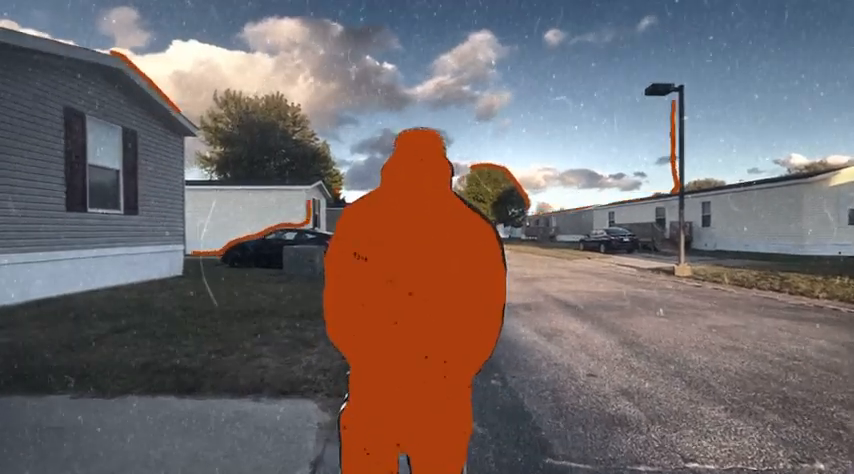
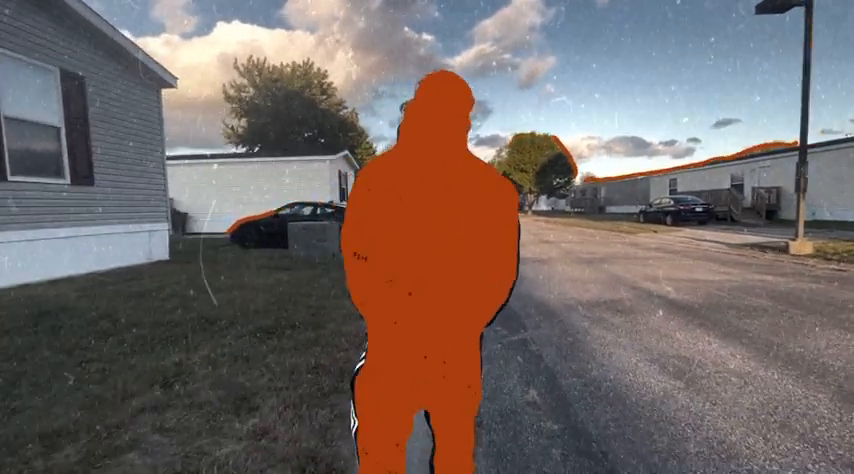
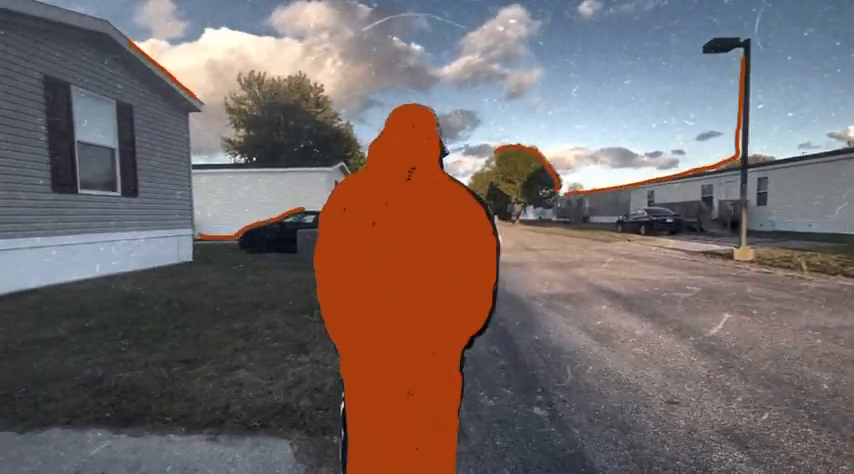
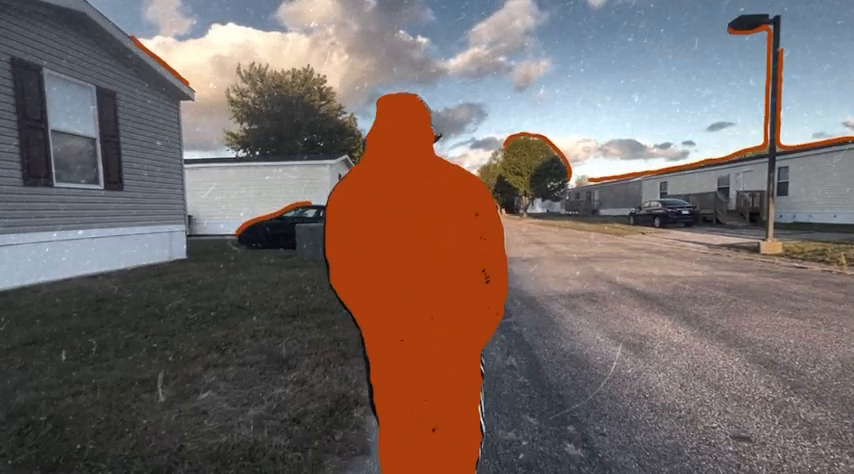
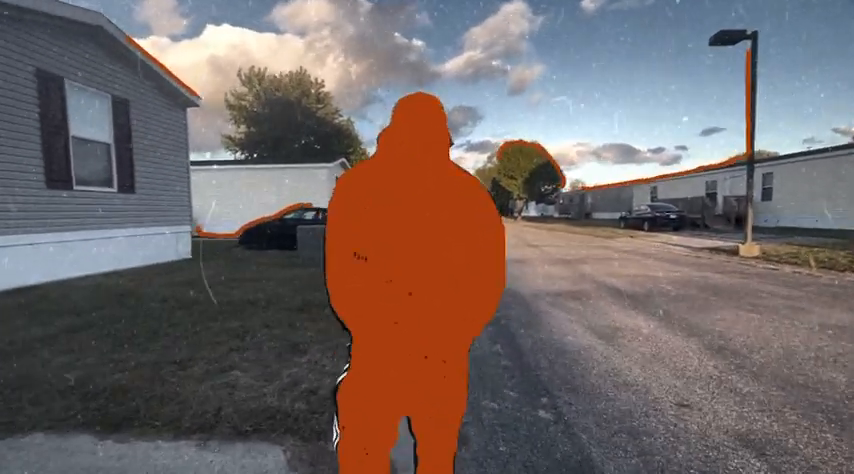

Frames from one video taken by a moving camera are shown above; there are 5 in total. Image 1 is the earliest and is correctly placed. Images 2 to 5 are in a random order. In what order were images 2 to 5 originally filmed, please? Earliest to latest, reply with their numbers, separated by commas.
3, 5, 4, 2
